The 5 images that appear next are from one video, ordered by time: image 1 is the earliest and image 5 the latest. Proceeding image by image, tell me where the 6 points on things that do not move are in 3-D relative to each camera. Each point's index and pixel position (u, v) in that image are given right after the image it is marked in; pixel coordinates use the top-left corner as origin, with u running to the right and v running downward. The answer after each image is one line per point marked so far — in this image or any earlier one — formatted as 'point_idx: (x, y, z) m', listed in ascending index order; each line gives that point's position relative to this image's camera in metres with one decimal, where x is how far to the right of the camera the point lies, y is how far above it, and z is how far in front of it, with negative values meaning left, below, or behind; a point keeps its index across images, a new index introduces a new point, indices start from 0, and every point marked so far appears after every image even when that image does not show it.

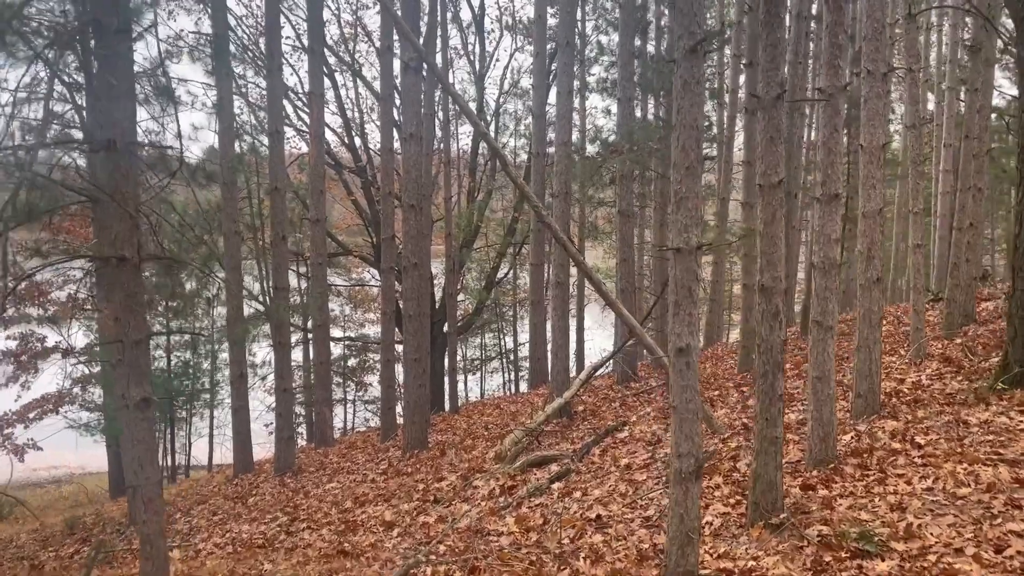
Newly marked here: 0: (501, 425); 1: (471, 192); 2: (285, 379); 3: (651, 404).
0: (-0.1, -1.6, +9.7) m
1: (-0.9, +2.1, +18.1) m
2: (-2.9, -1.2, +10.7) m
3: (+1.4, -1.2, +8.5) m
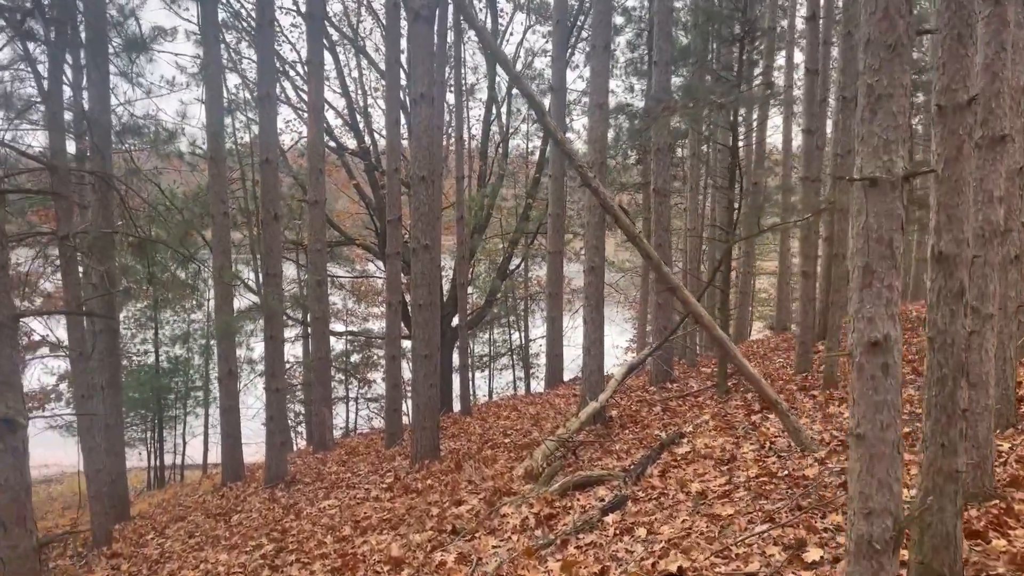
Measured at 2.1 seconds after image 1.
0: (+0.1, -1.5, +8.5) m
1: (-0.6, +2.3, +16.8) m
2: (-2.7, -1.0, +9.4) m
3: (+1.7, -1.1, +7.2) m
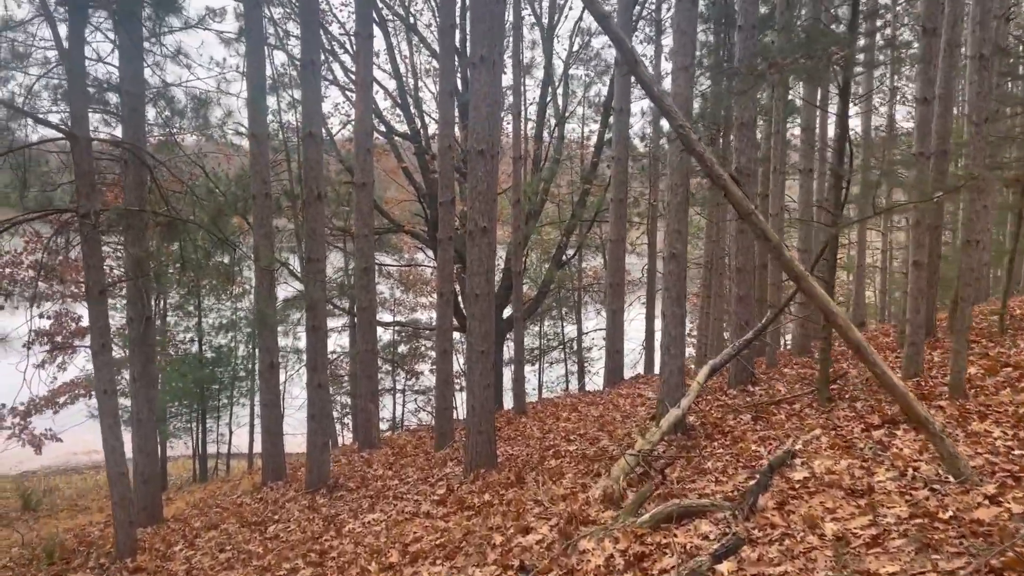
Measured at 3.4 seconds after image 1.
0: (+0.7, -1.4, +7.5) m
1: (+0.5, +2.5, +15.9) m
2: (-2.0, -0.9, +8.7) m
3: (+2.2, -1.0, +6.2) m
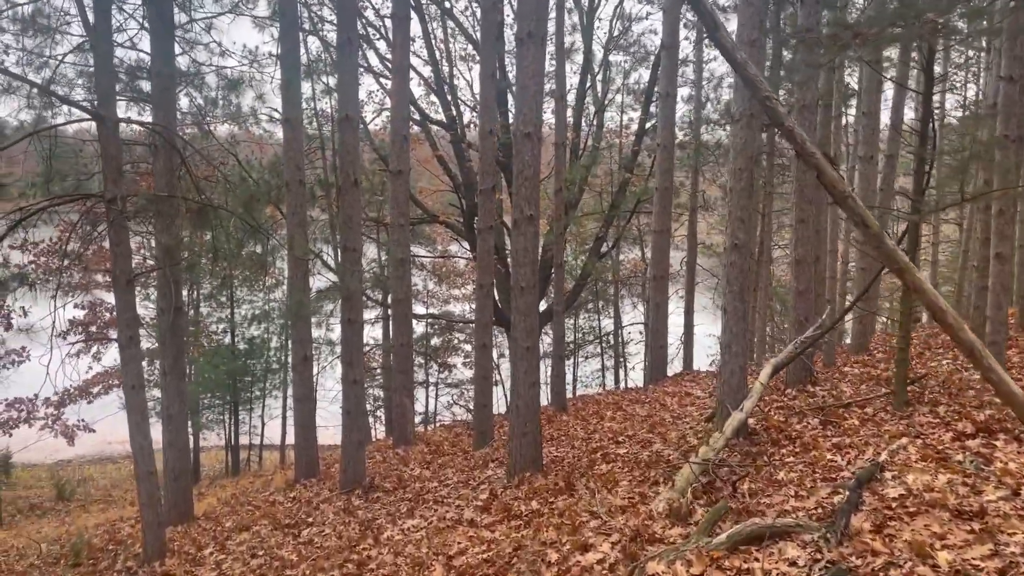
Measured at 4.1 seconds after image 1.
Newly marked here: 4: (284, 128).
0: (+1.1, -1.3, +7.1) m
1: (+1.2, +2.6, +15.4) m
2: (-1.6, -0.8, +8.3) m
3: (+2.6, -1.0, +5.7) m
4: (-2.6, +1.9, +9.5) m
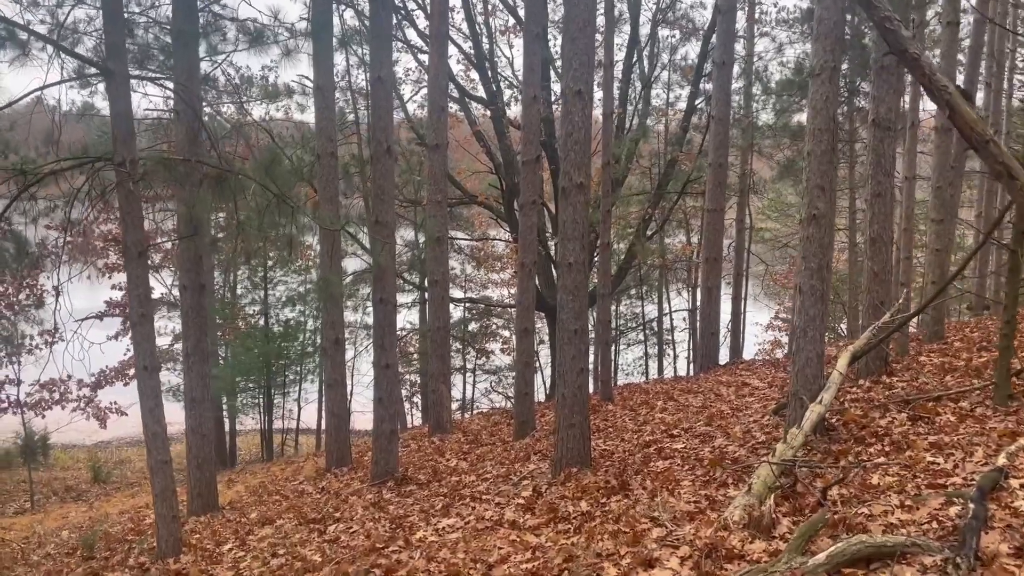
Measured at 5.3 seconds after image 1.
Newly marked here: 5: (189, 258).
0: (+1.5, -1.2, +6.4) m
1: (+2.0, +2.9, +14.7) m
2: (-1.2, -0.6, +7.7) m
3: (+2.9, -0.8, +4.9) m
4: (-2.1, +2.1, +9.0) m
5: (-2.8, +0.3, +7.1) m
